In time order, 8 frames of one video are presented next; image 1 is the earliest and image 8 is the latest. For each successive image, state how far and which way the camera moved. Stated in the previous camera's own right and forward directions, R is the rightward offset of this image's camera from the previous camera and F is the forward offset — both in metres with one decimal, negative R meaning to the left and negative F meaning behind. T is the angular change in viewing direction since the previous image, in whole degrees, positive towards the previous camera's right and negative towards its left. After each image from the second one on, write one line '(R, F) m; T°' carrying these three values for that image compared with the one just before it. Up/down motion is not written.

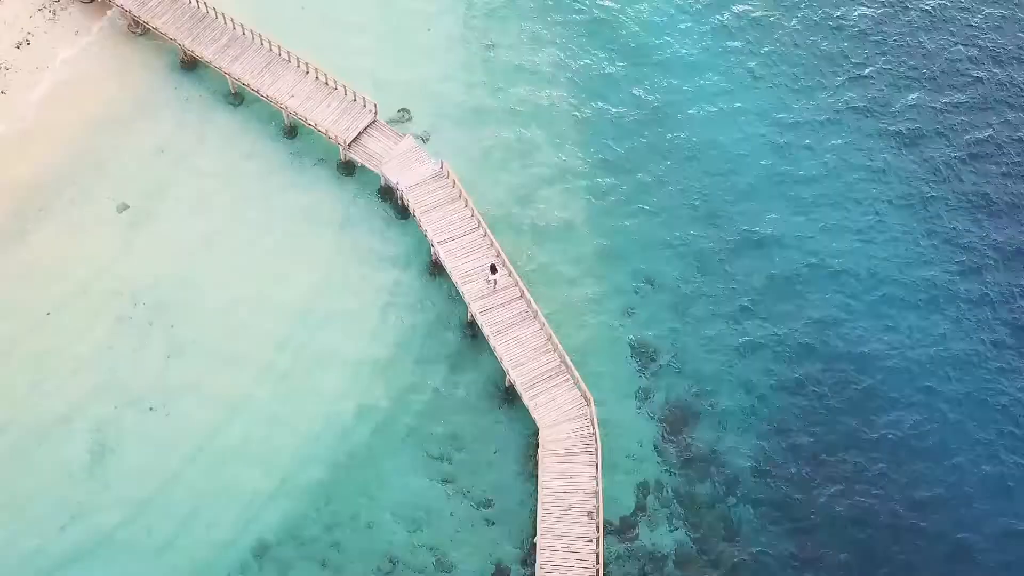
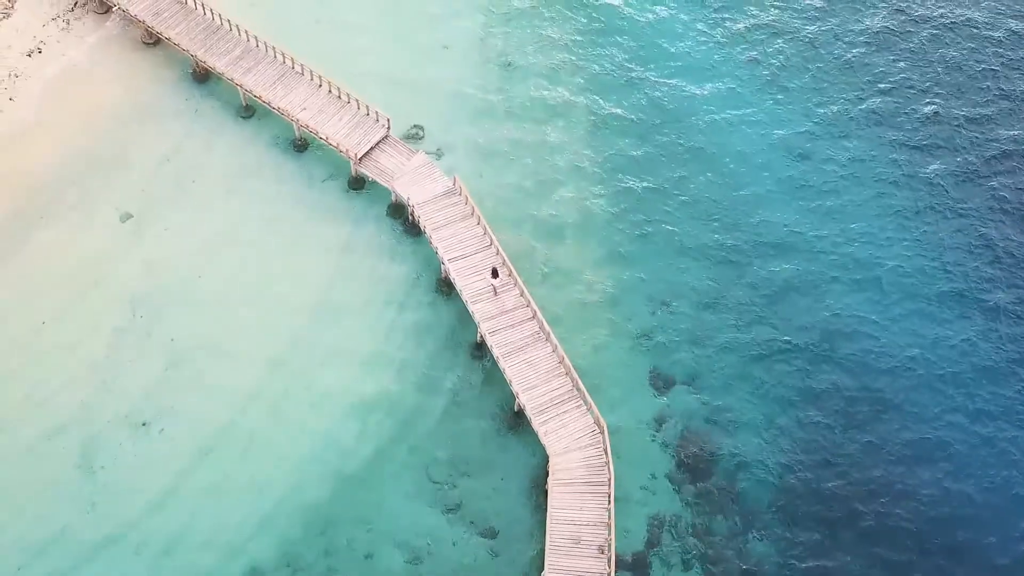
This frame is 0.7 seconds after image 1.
(-0.1, +1.2) m; -1°
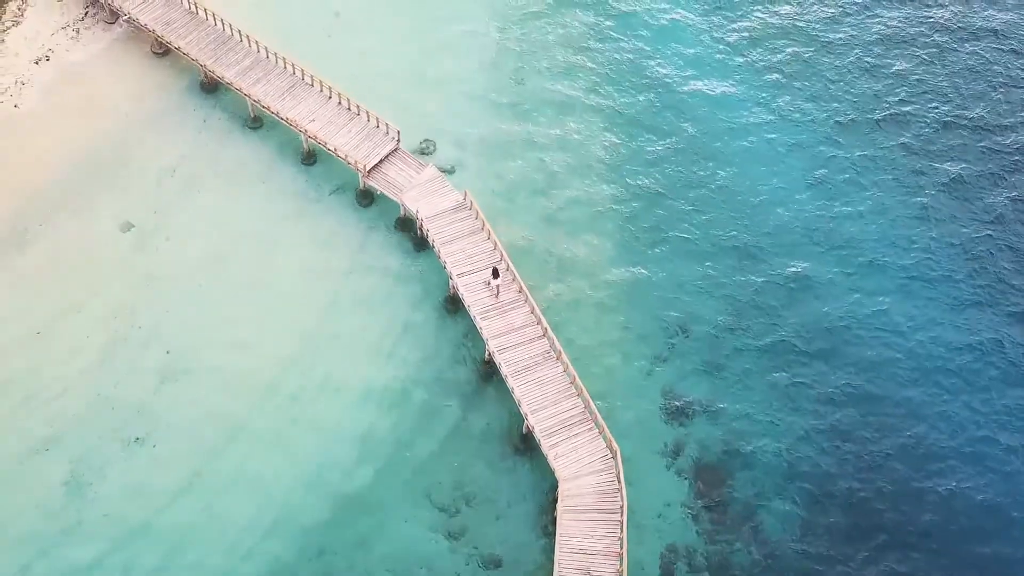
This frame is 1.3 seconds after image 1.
(0.0, +1.2) m; -1°
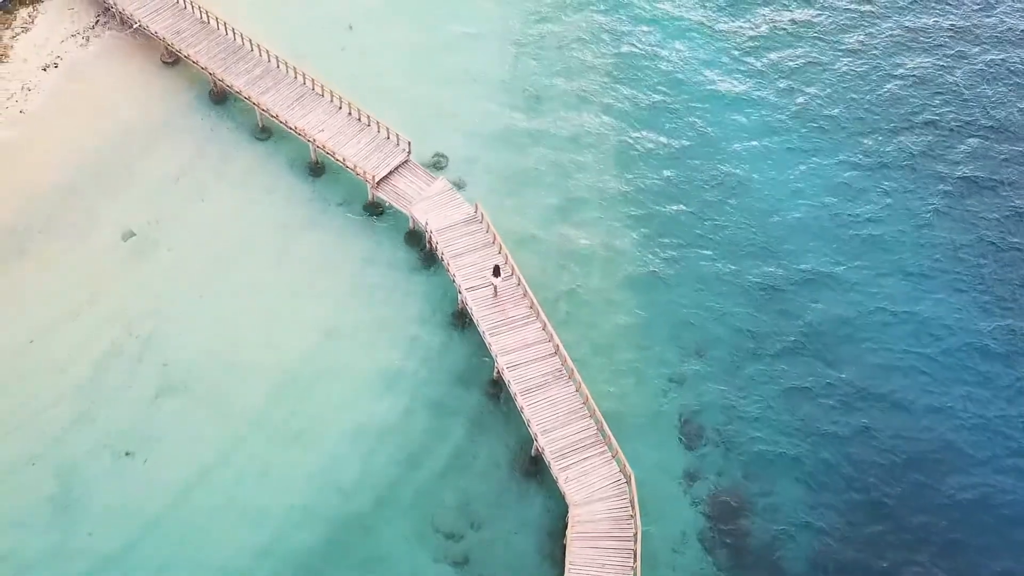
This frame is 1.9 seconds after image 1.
(-0.1, +1.2) m; -1°
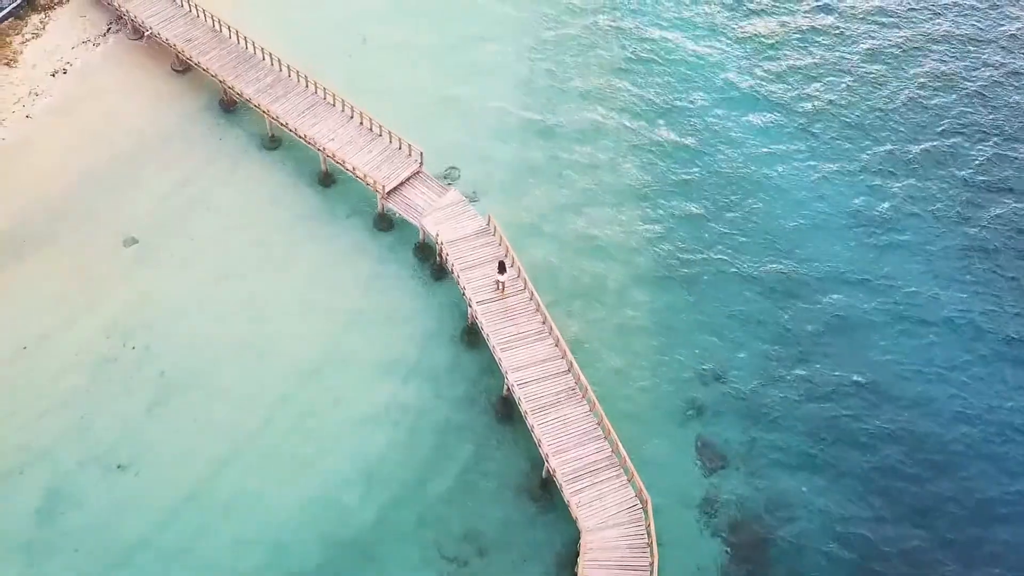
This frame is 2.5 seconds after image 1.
(-0.1, +1.2) m; -1°
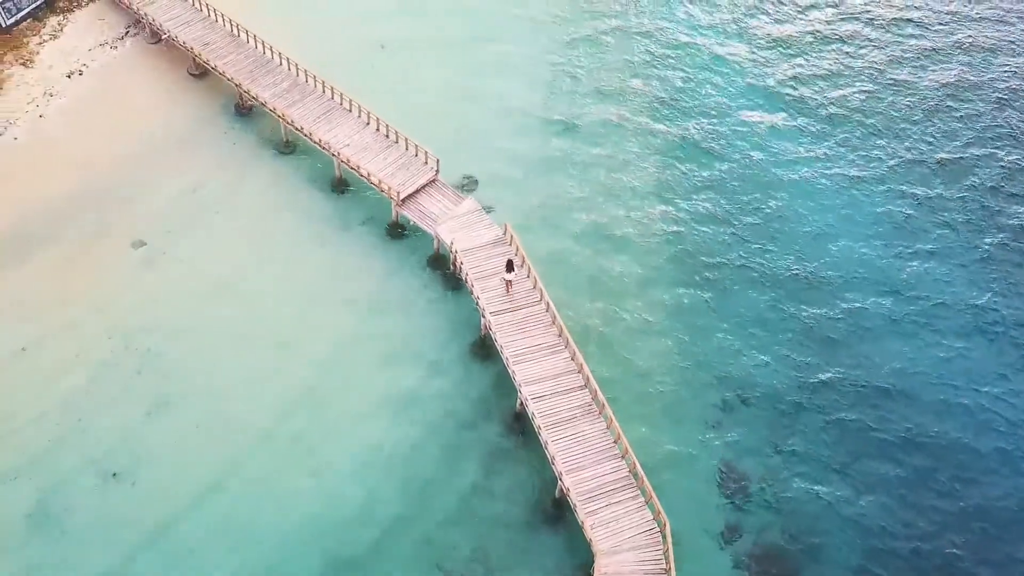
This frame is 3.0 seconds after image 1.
(0.0, +1.1) m; -1°
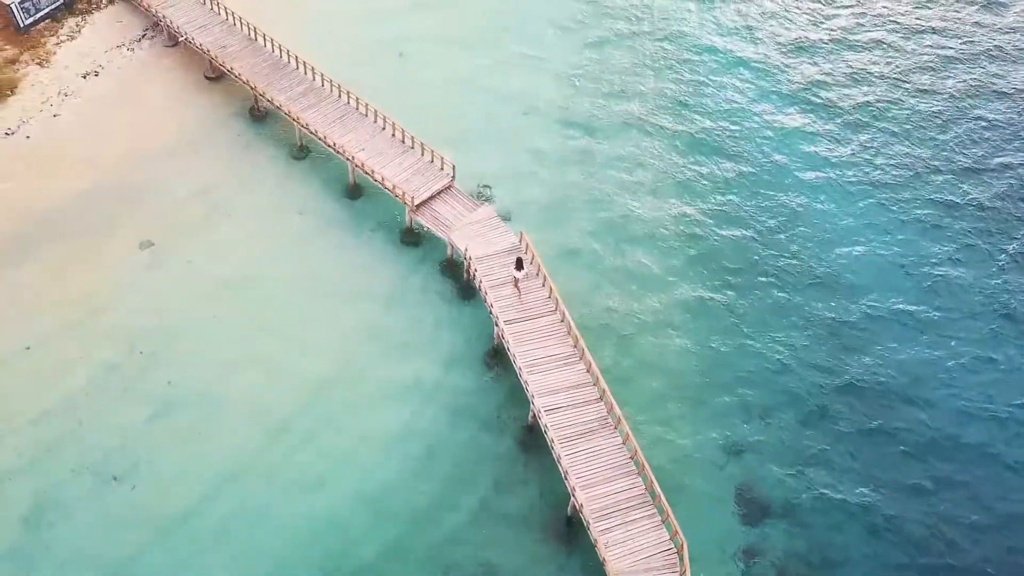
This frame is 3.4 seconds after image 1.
(0.0, +0.8) m; -1°
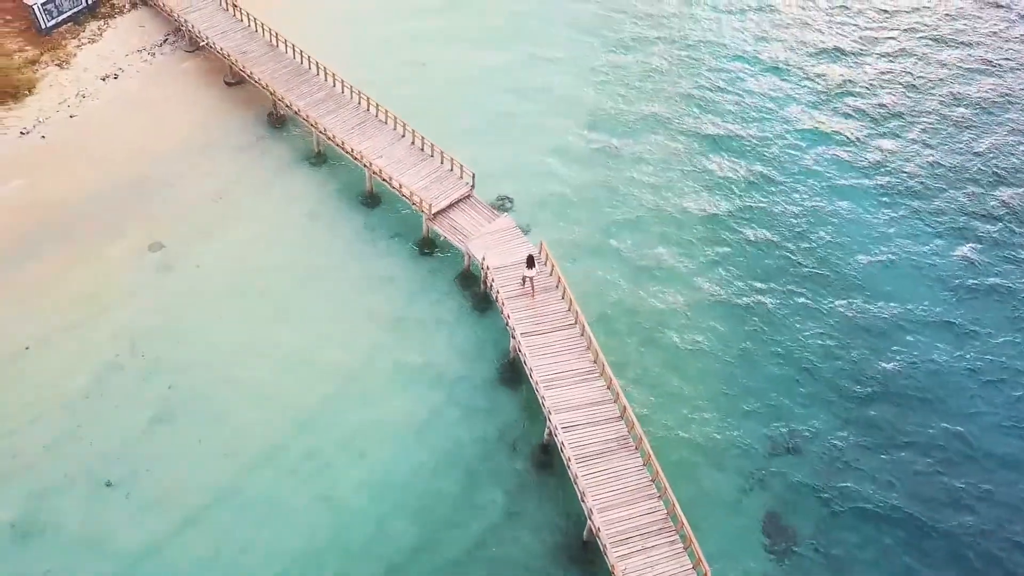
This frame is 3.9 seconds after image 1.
(0.0, +1.2) m; -1°
